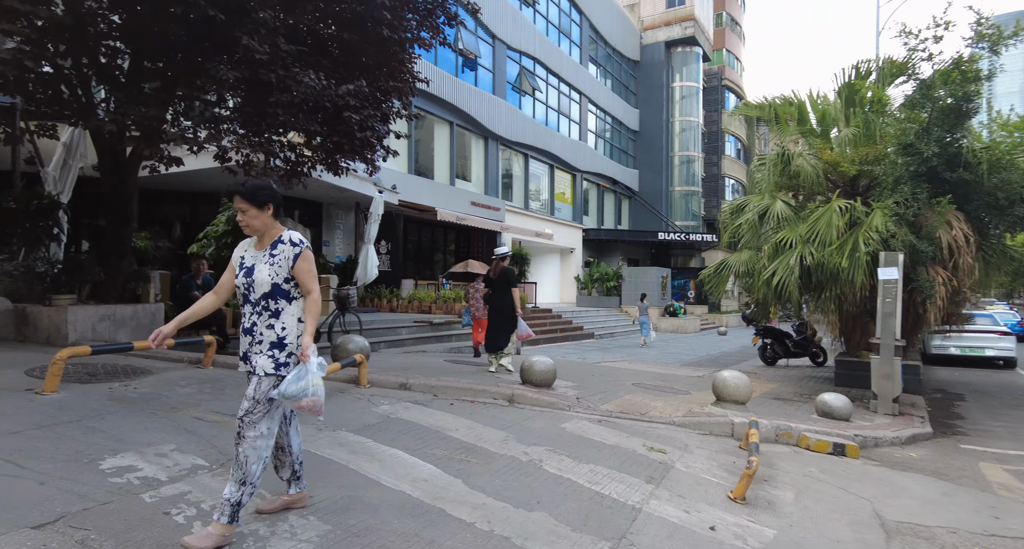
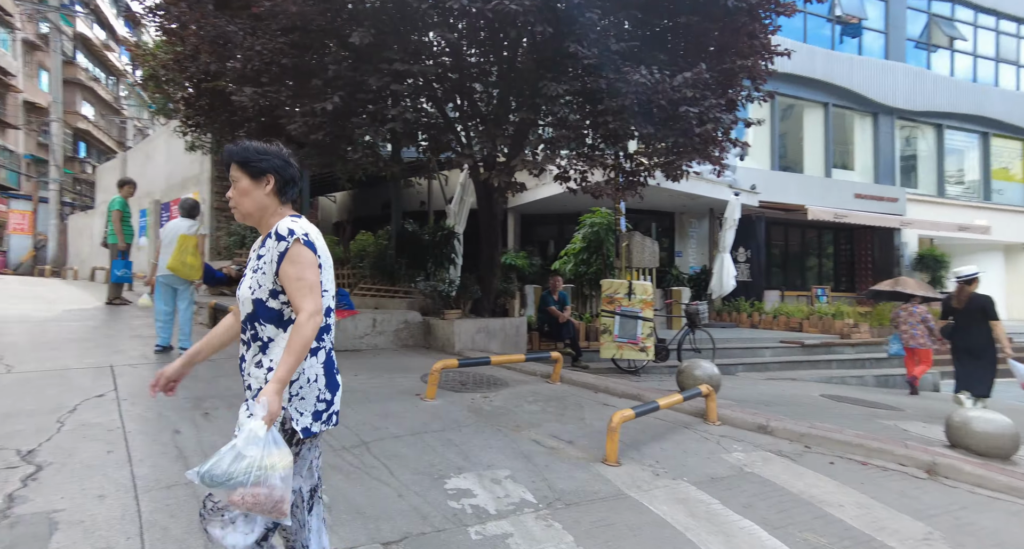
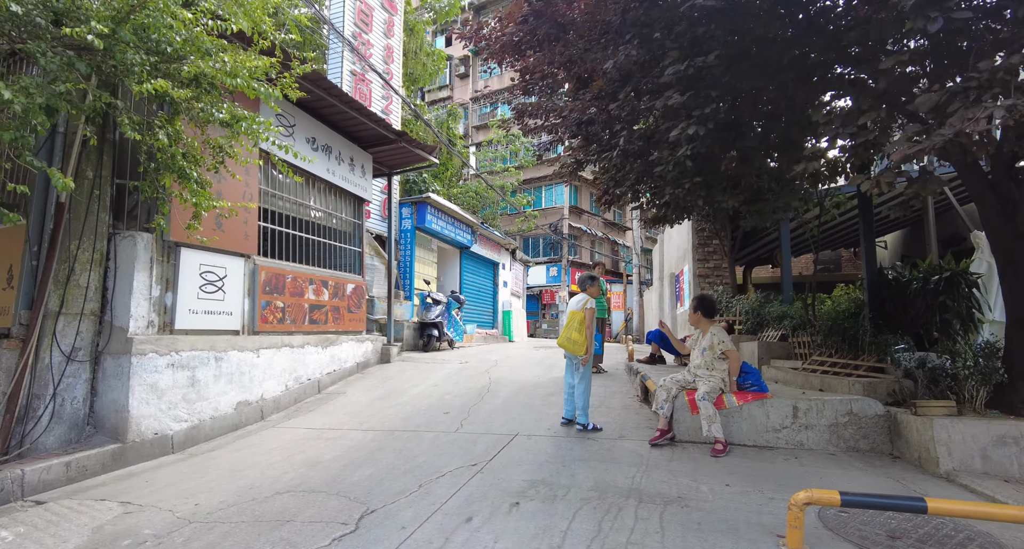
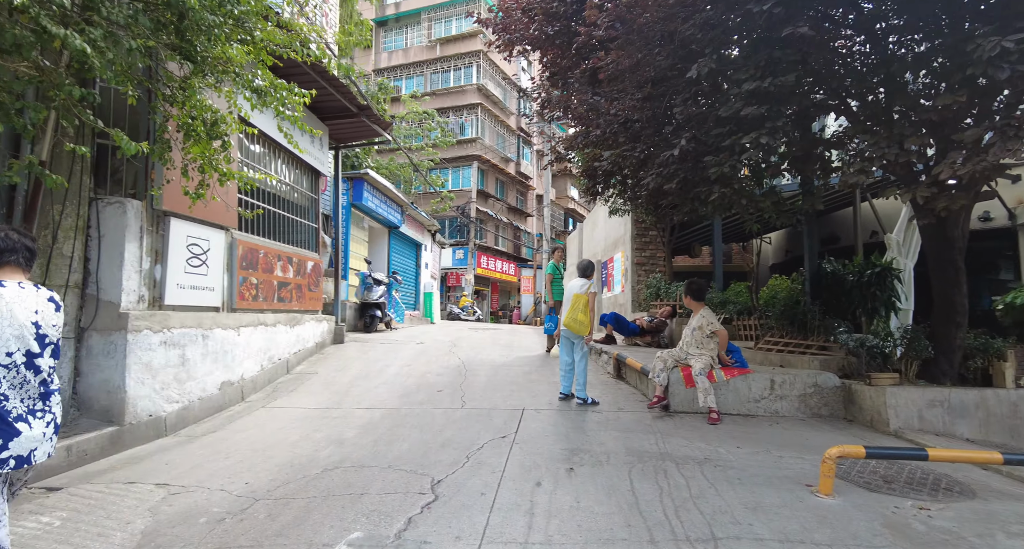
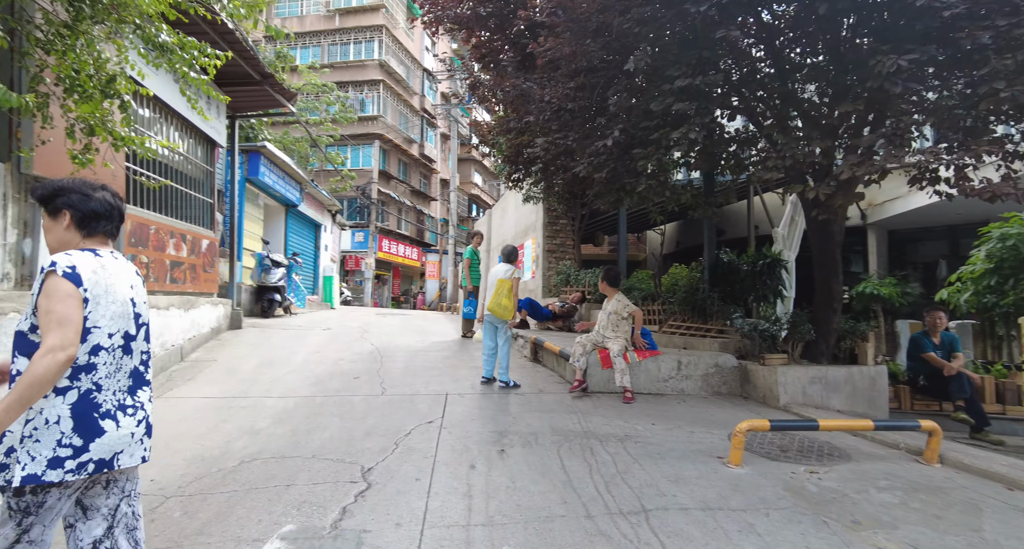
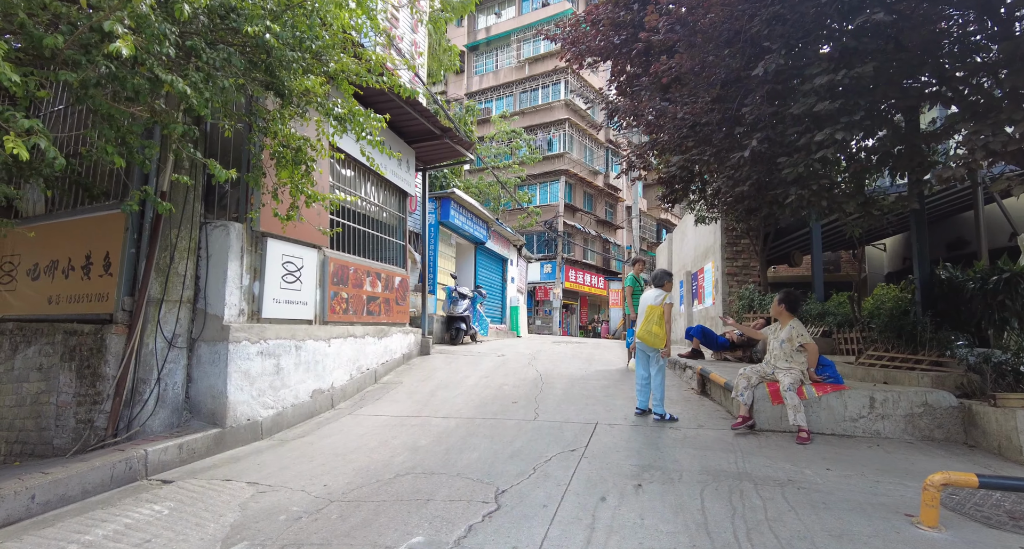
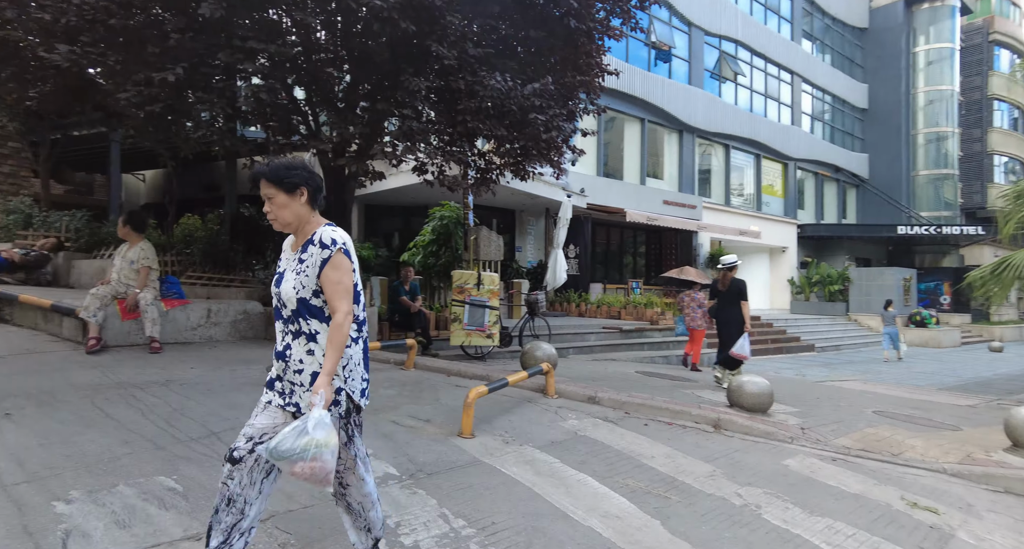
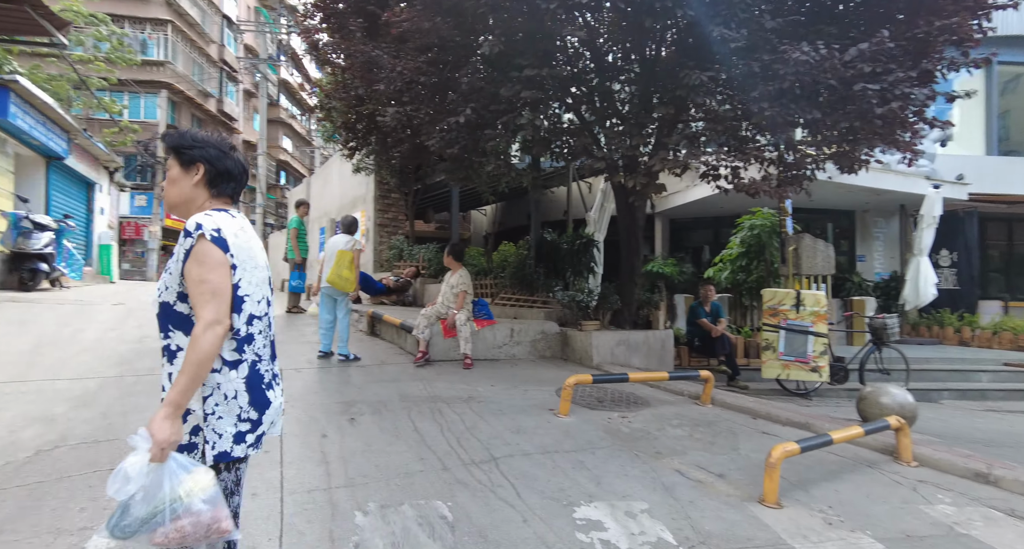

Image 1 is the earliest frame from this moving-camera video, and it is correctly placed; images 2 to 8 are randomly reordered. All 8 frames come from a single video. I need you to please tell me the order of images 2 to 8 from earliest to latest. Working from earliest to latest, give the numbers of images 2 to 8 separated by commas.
7, 2, 8, 5, 4, 6, 3
